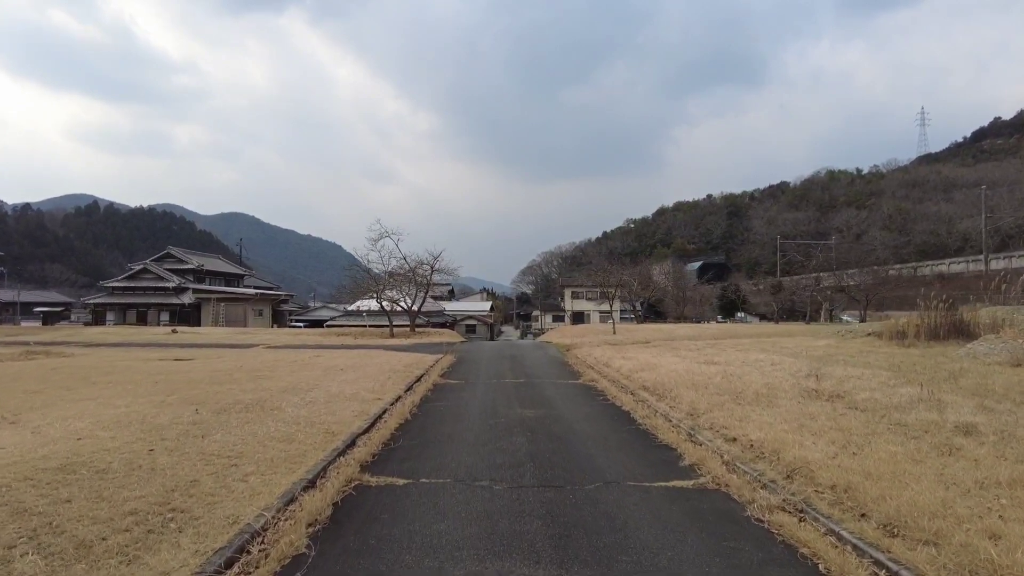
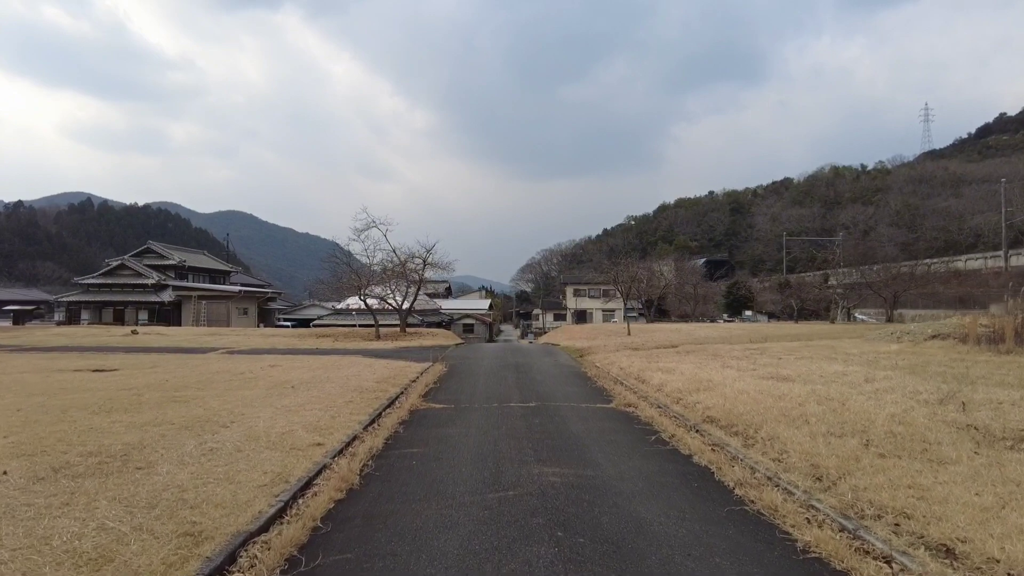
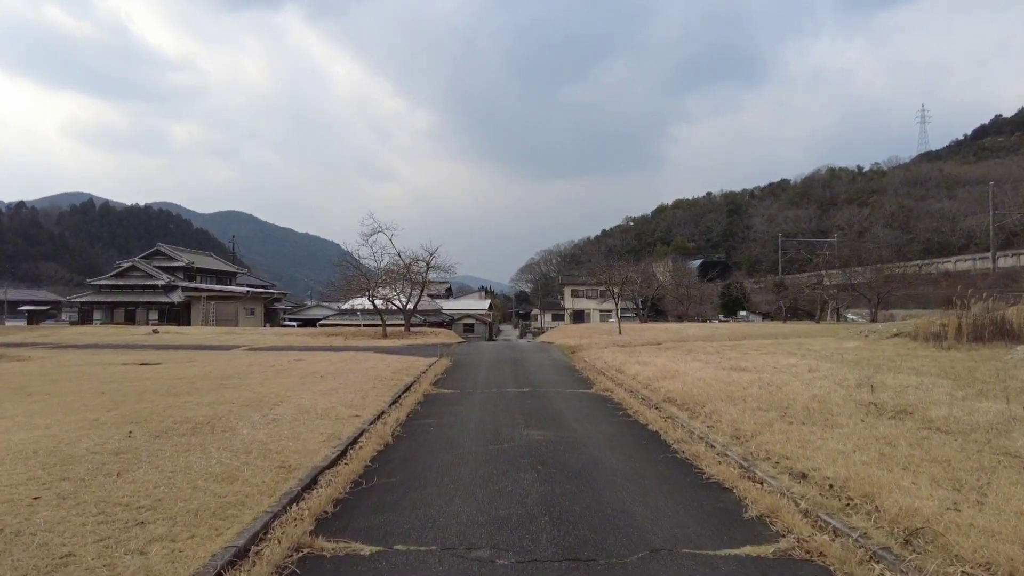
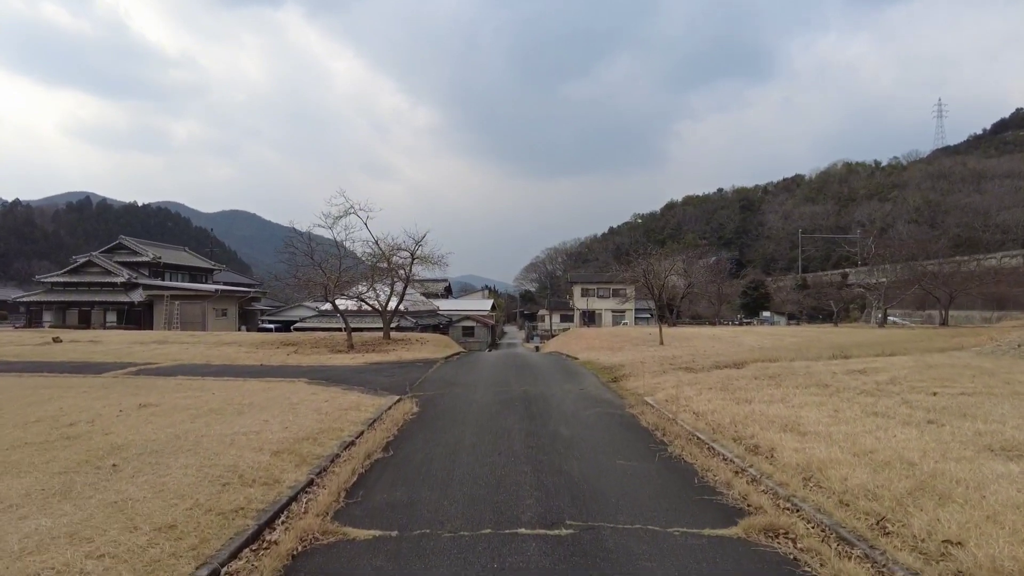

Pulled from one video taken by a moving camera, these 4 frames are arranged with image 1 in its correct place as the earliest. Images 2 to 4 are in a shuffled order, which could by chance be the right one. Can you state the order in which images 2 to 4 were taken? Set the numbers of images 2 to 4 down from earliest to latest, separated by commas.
3, 2, 4
